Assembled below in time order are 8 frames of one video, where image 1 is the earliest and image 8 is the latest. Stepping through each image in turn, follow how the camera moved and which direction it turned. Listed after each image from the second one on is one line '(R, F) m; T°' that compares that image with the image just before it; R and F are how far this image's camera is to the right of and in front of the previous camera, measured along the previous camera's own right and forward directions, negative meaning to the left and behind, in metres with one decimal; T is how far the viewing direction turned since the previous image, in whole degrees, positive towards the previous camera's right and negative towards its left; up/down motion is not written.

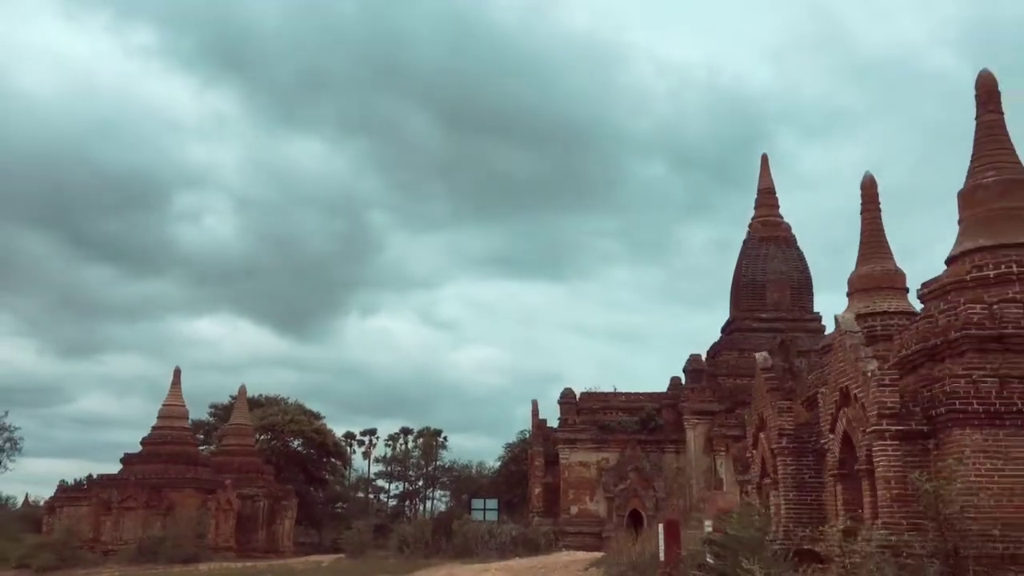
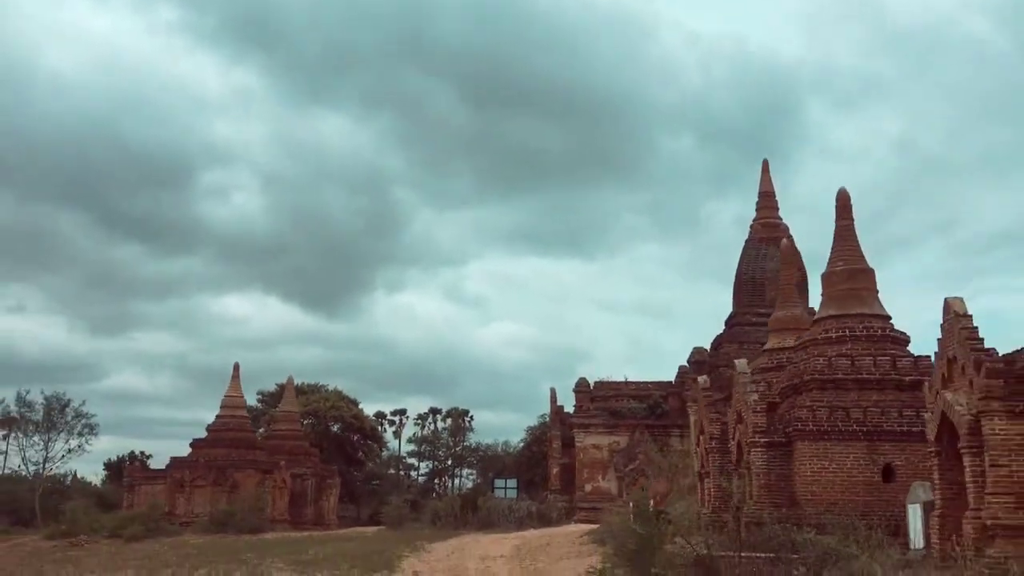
(+0.4, -4.7) m; -2°
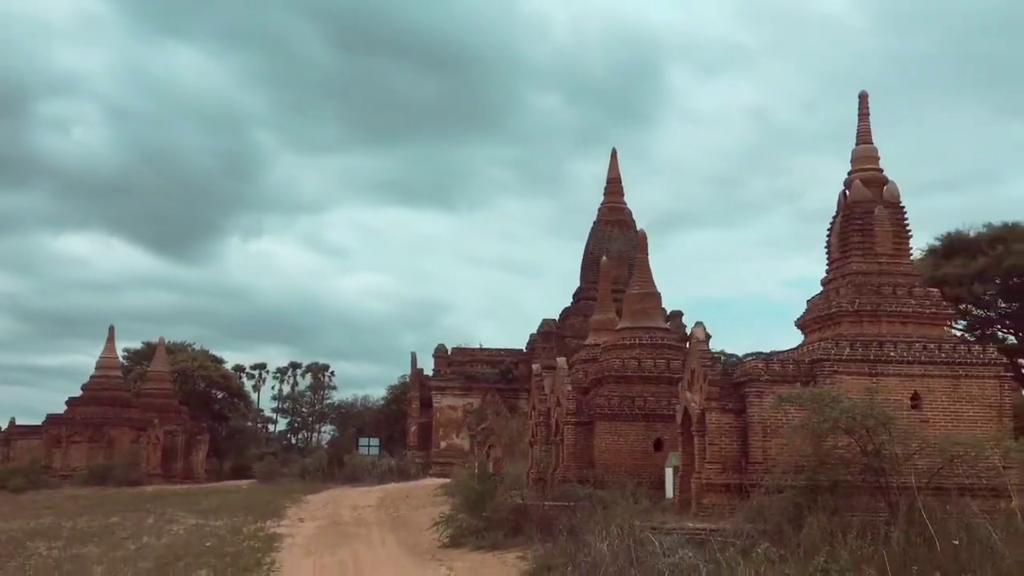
(-0.3, -4.2) m; +8°
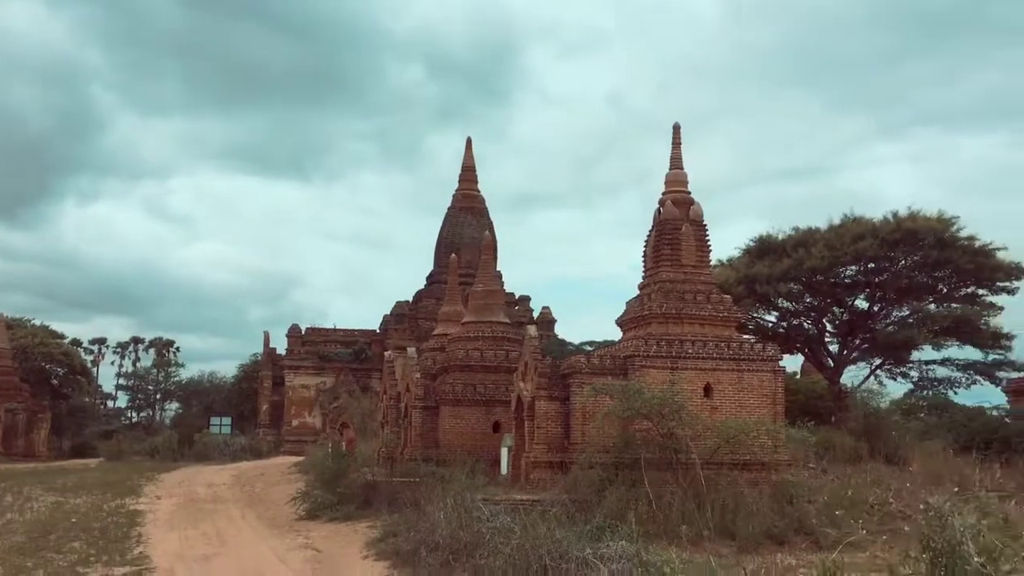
(0.0, -2.0) m; +9°
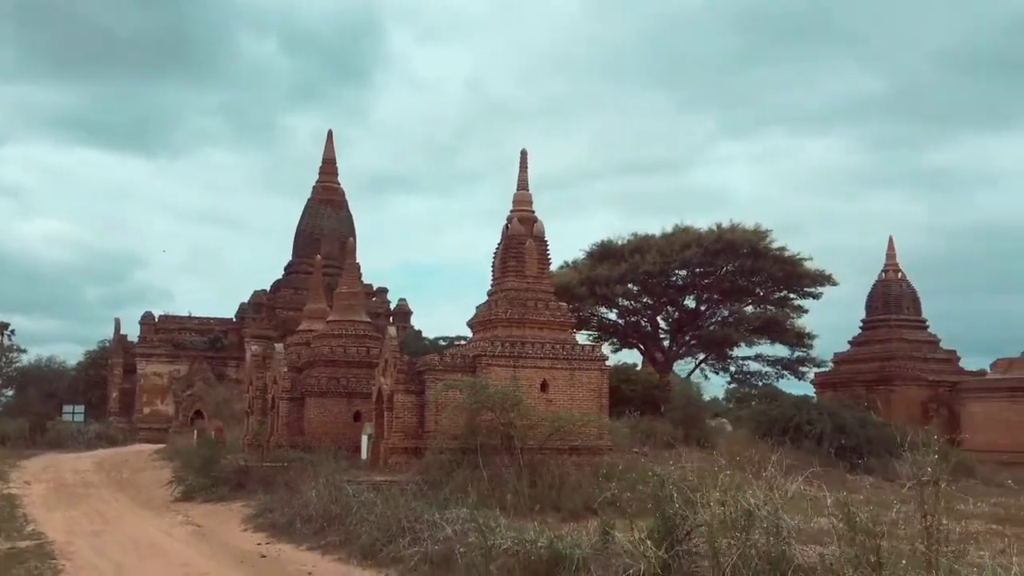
(-0.2, -2.3) m; +9°
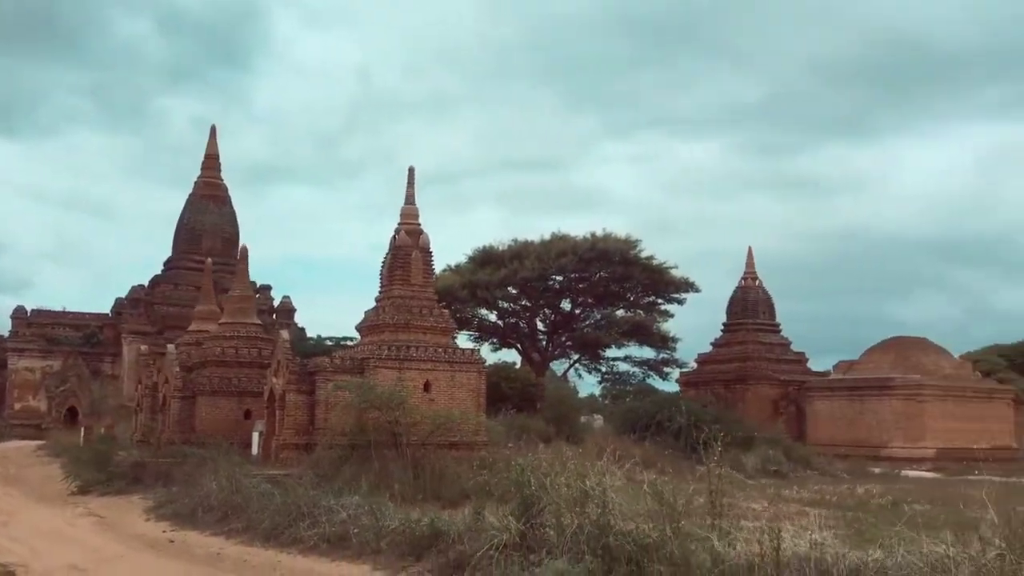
(-0.1, -1.8) m; +7°
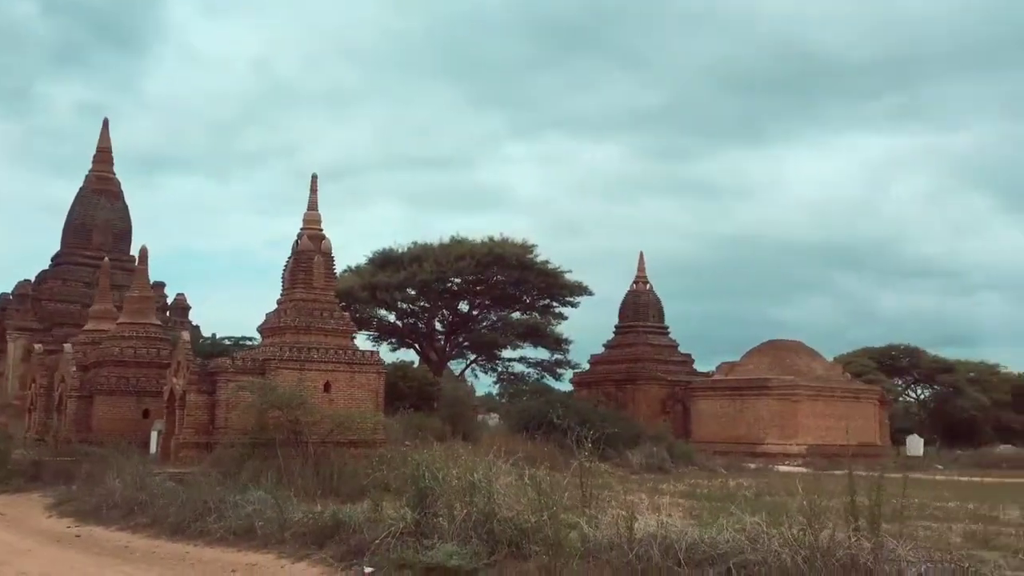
(0.0, -1.1) m; +6°
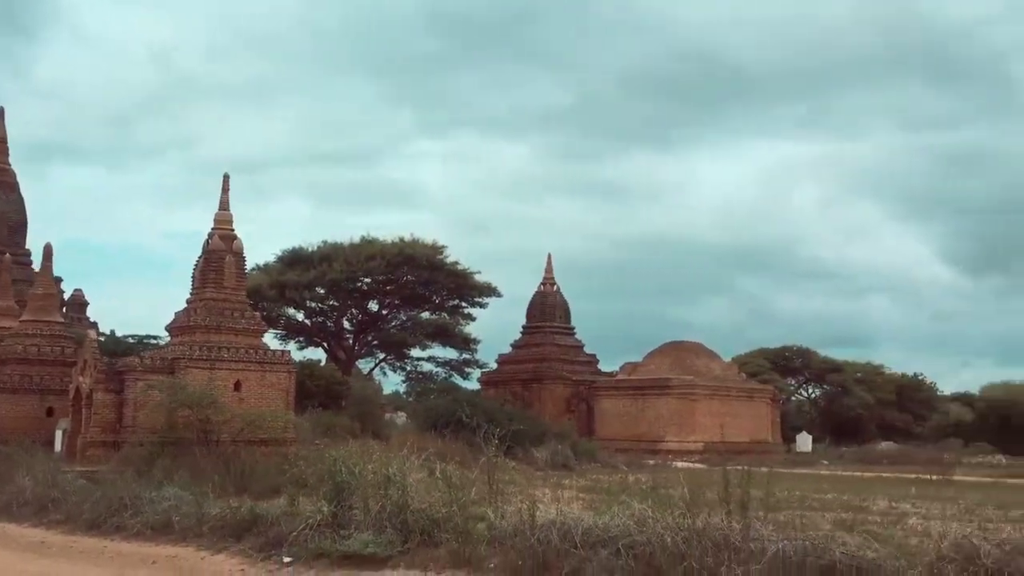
(-0.1, -0.7) m; +6°
